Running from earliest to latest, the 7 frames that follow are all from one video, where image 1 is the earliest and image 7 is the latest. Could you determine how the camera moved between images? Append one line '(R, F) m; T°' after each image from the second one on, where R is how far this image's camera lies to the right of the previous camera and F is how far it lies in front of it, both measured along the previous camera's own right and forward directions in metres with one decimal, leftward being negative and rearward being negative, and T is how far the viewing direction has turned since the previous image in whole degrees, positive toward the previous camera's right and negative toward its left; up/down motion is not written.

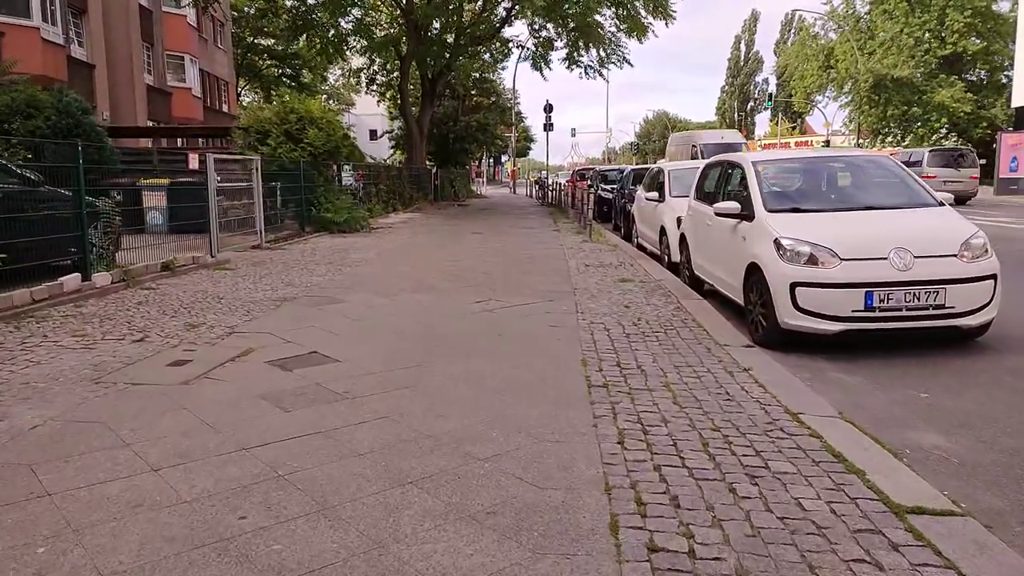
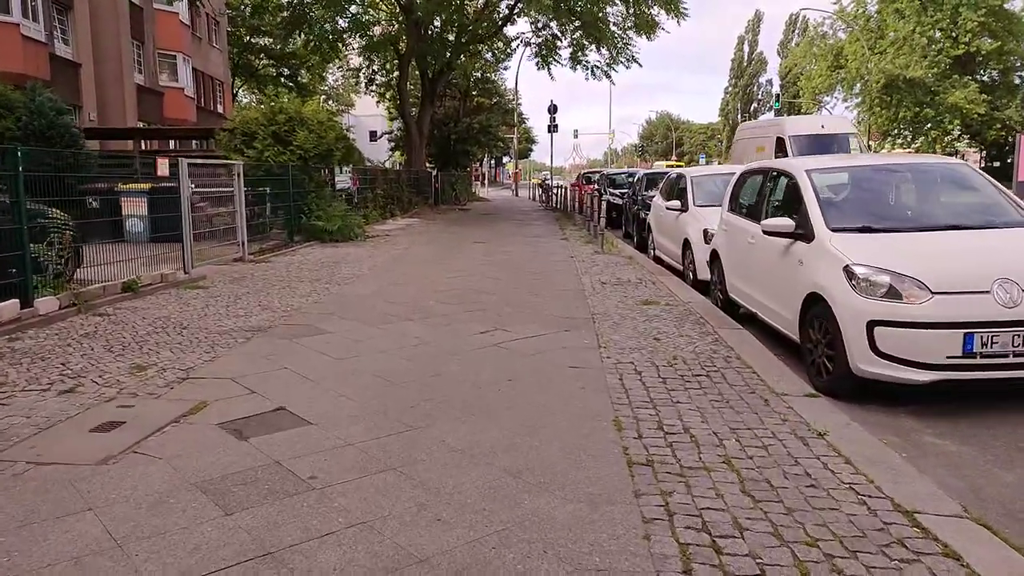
(-0.1, +1.1) m; 0°
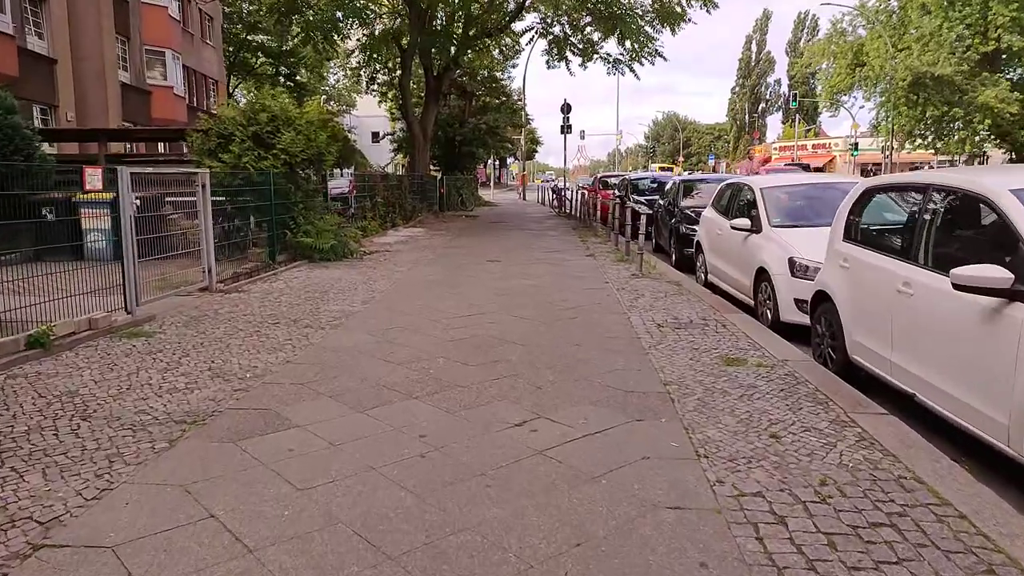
(-0.3, +2.0) m; 0°
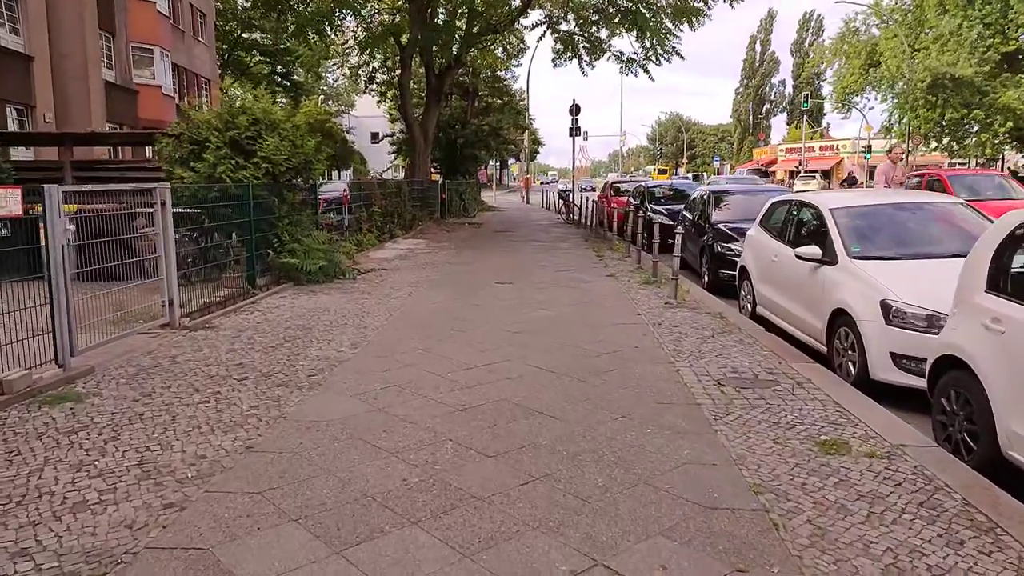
(-0.2, +1.4) m; 0°
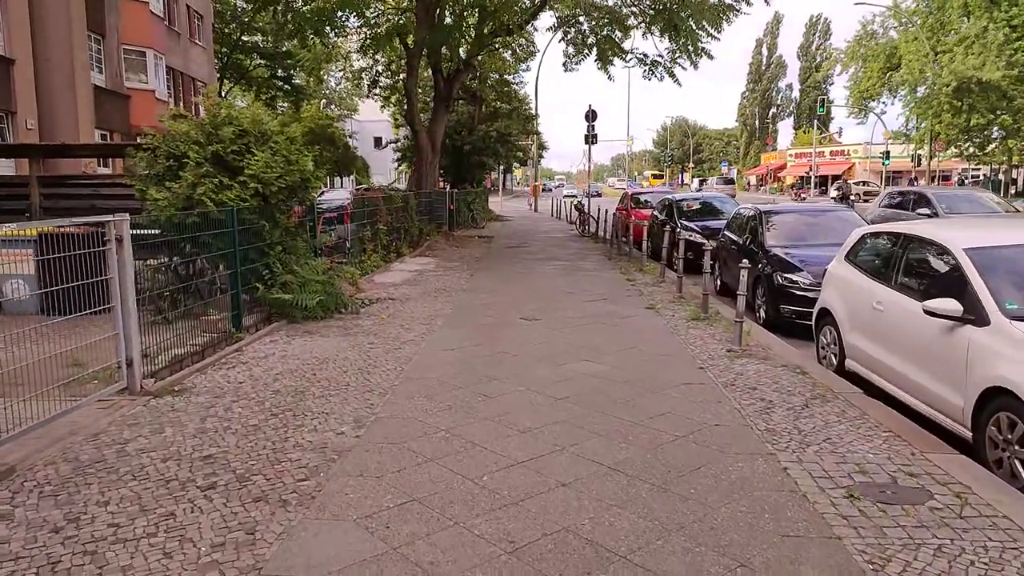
(-0.4, +1.5) m; 0°
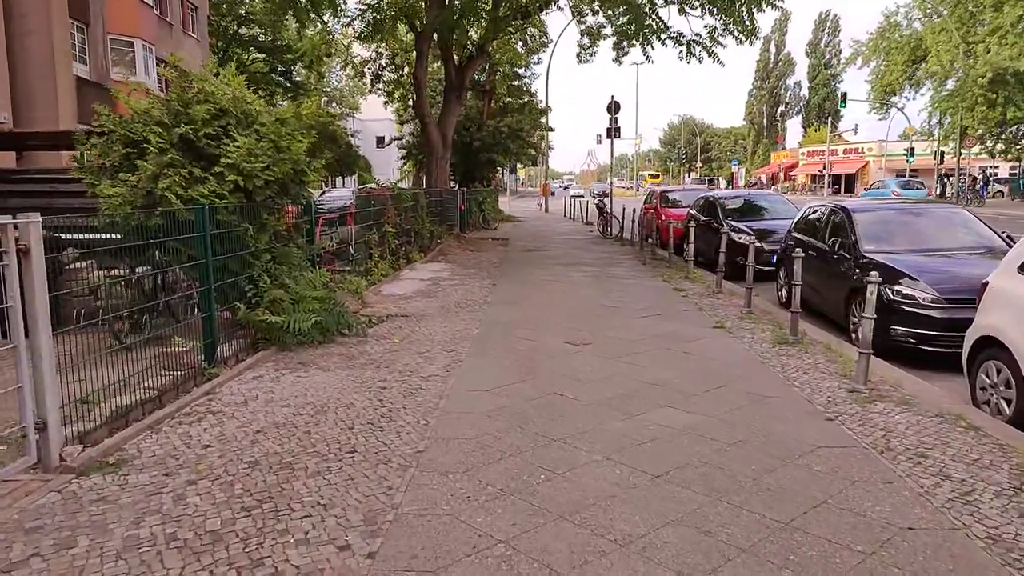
(-0.5, +1.9) m; 0°
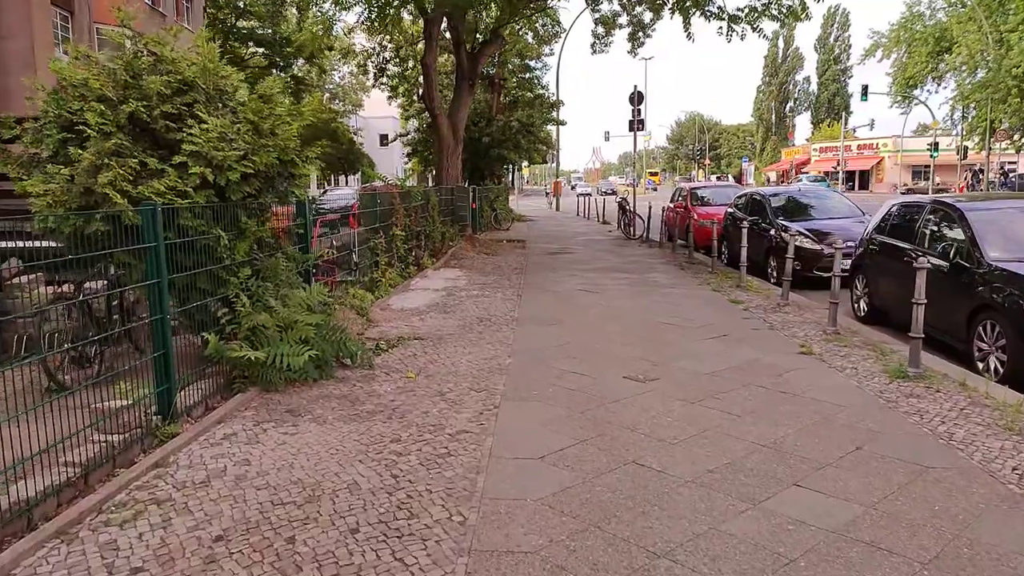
(-0.4, +1.6) m; 0°
